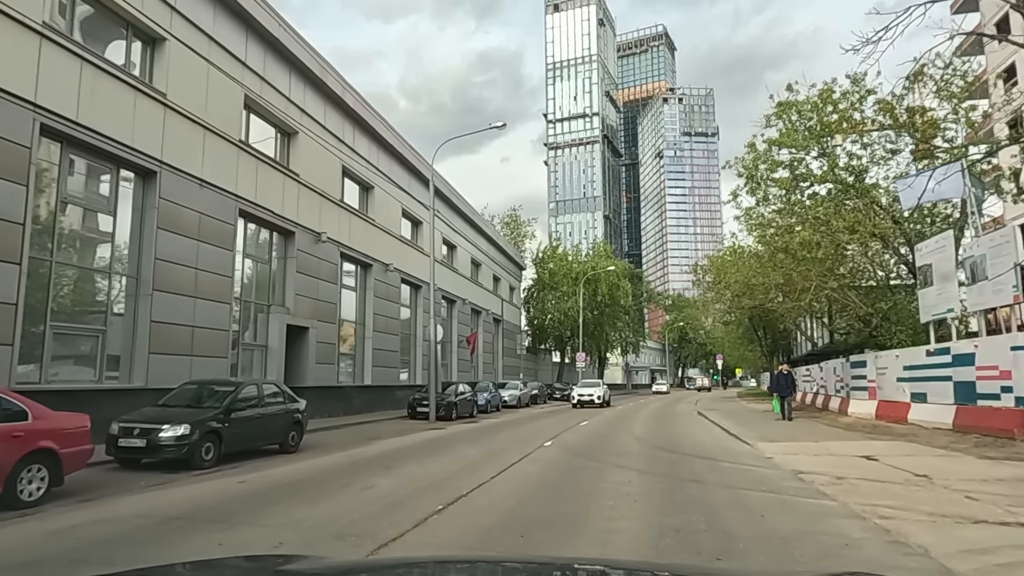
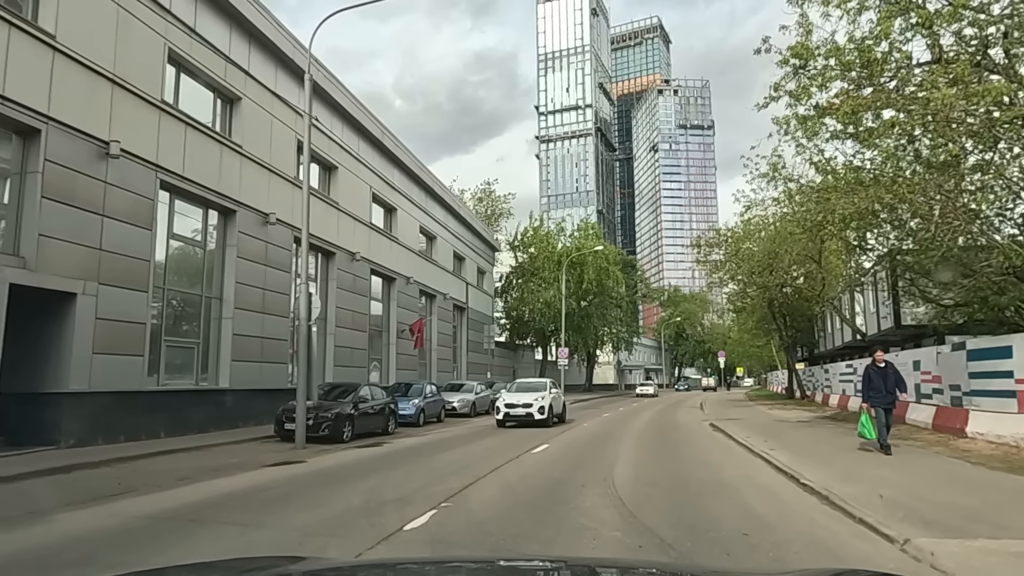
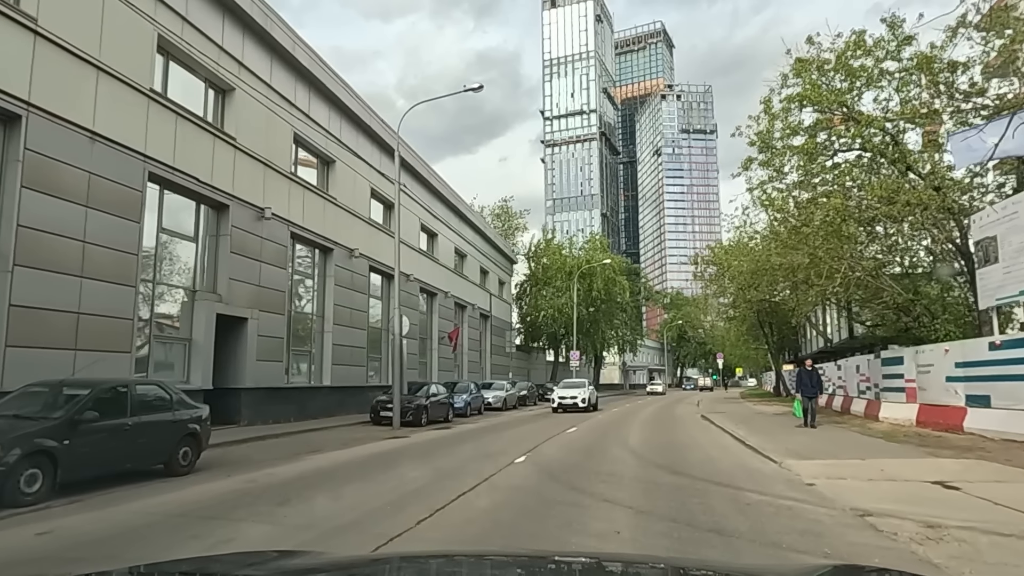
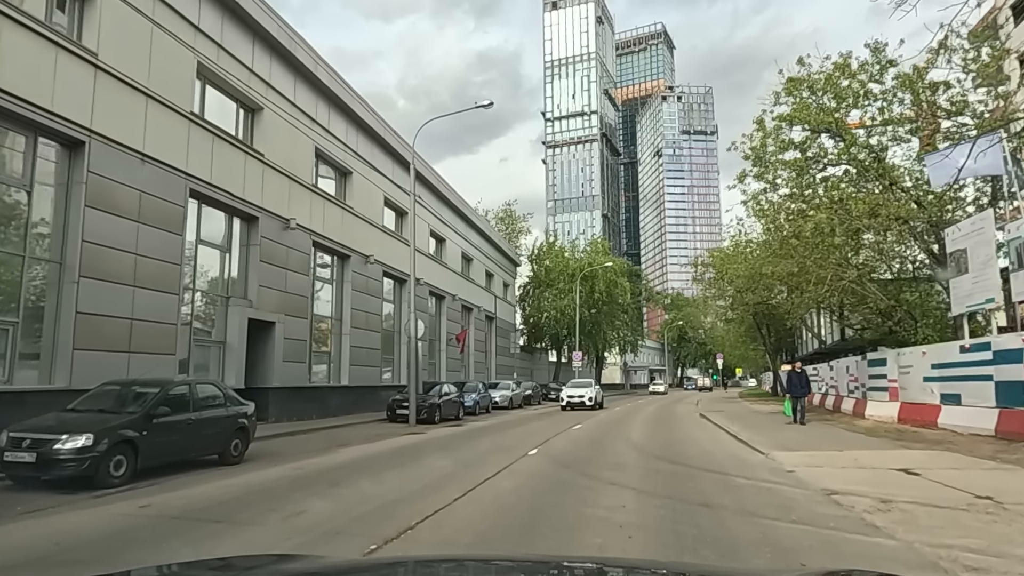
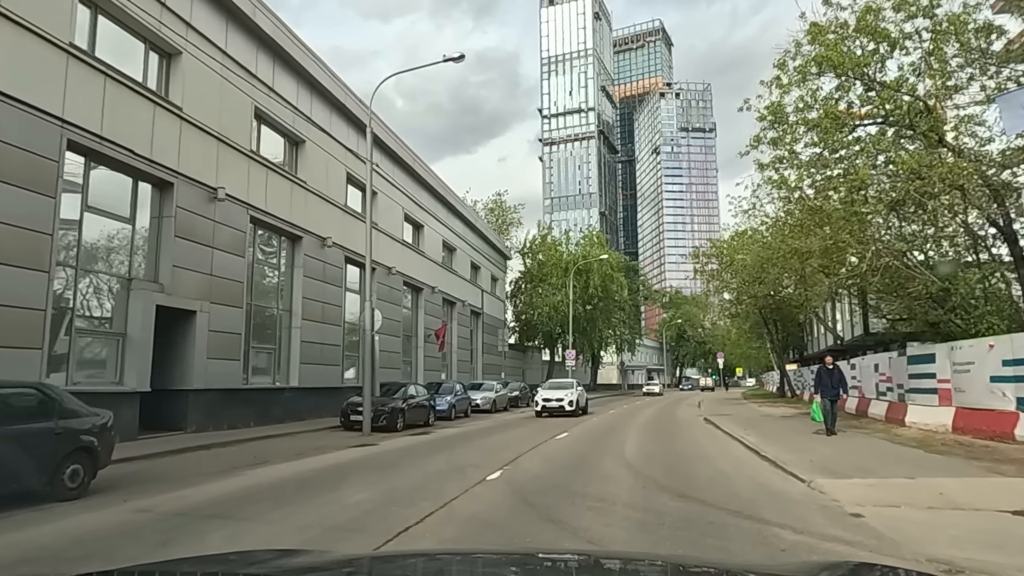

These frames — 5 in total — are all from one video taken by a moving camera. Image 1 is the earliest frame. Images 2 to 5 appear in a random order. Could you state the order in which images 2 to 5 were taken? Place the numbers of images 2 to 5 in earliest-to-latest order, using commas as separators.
4, 3, 5, 2
